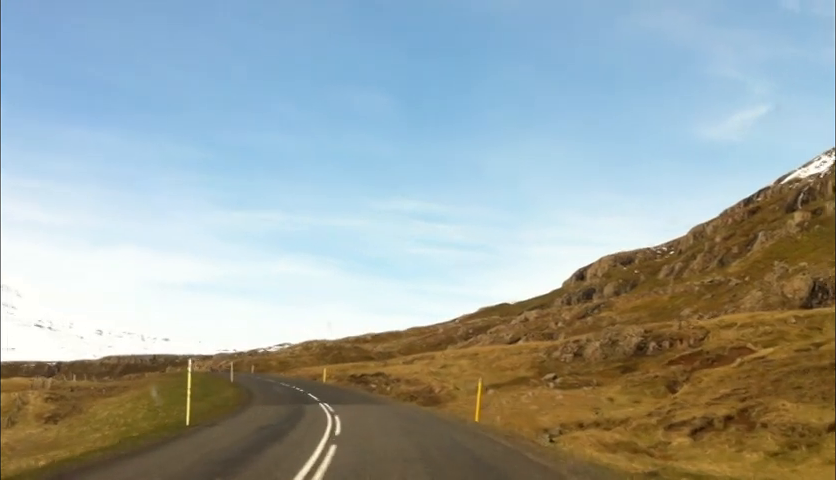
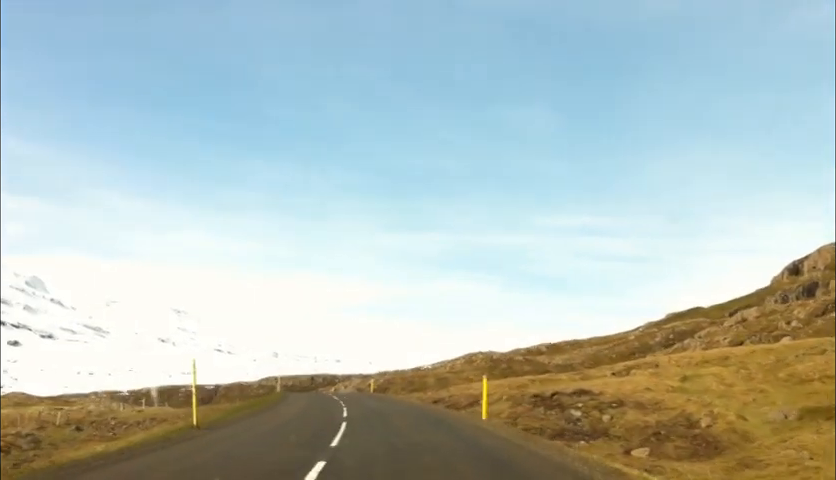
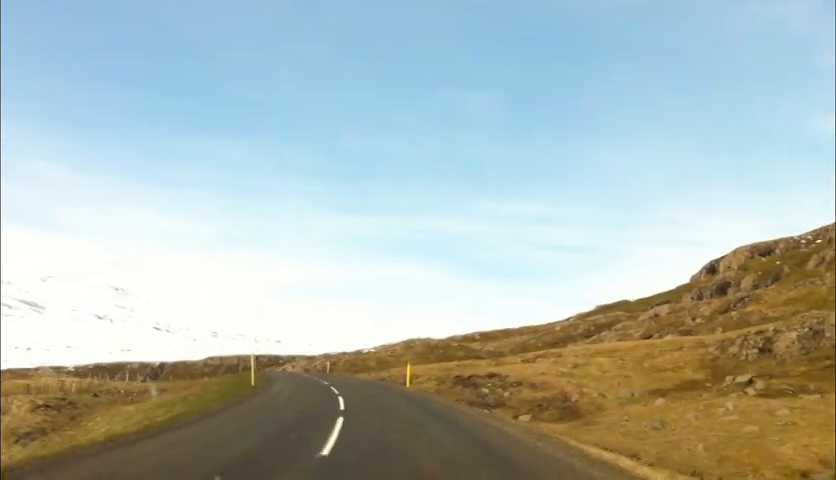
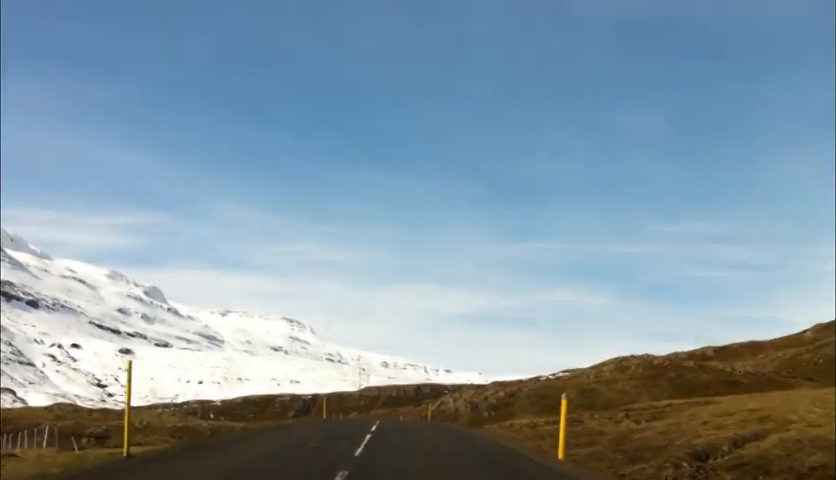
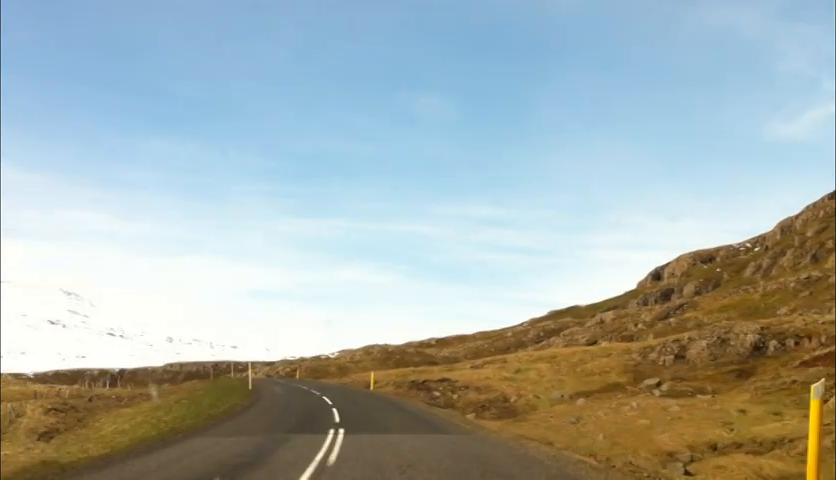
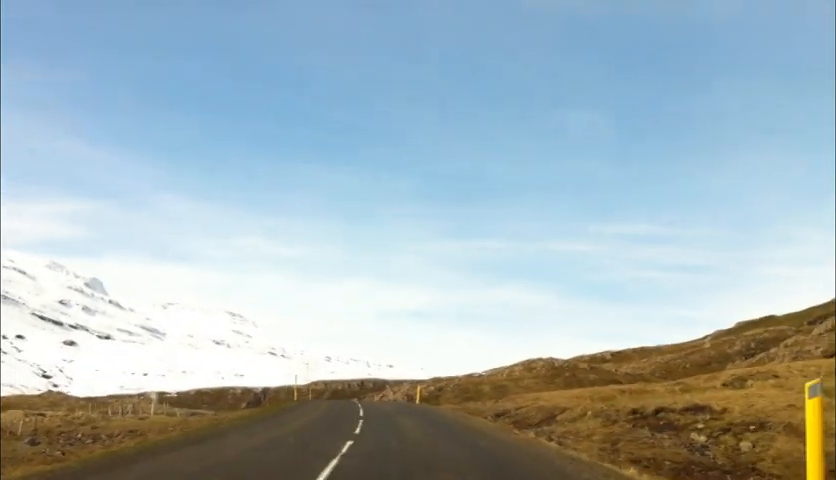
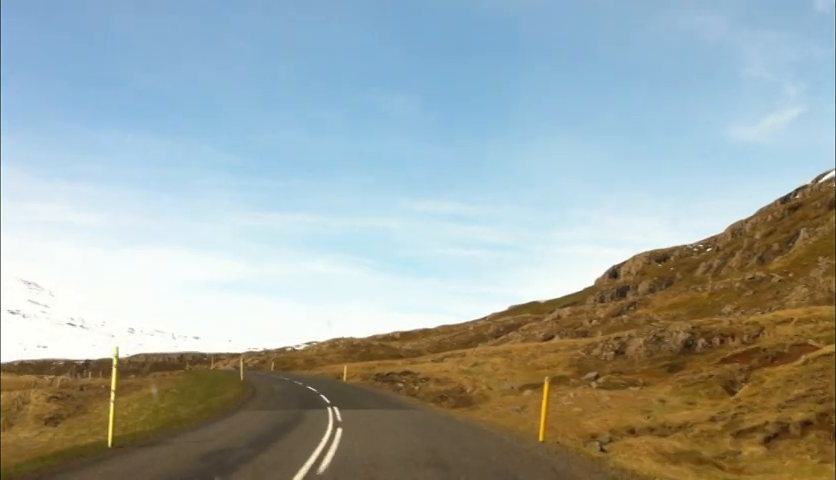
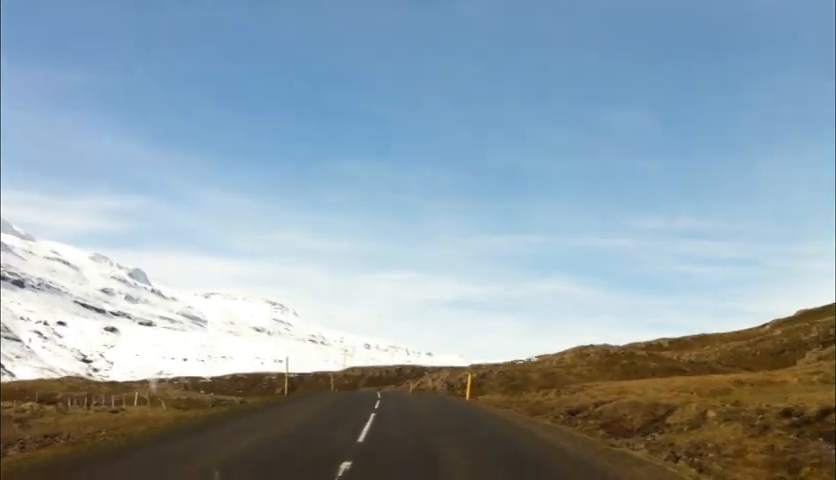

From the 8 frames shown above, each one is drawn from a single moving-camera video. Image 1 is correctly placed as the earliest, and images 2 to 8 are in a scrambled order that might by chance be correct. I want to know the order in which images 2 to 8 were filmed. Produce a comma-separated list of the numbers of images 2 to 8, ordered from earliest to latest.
7, 5, 3, 2, 6, 8, 4
